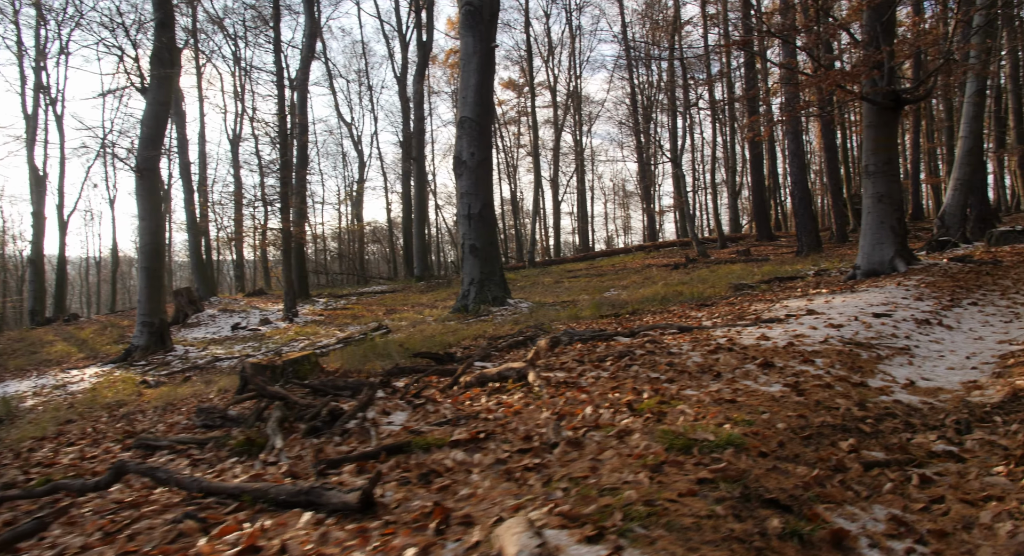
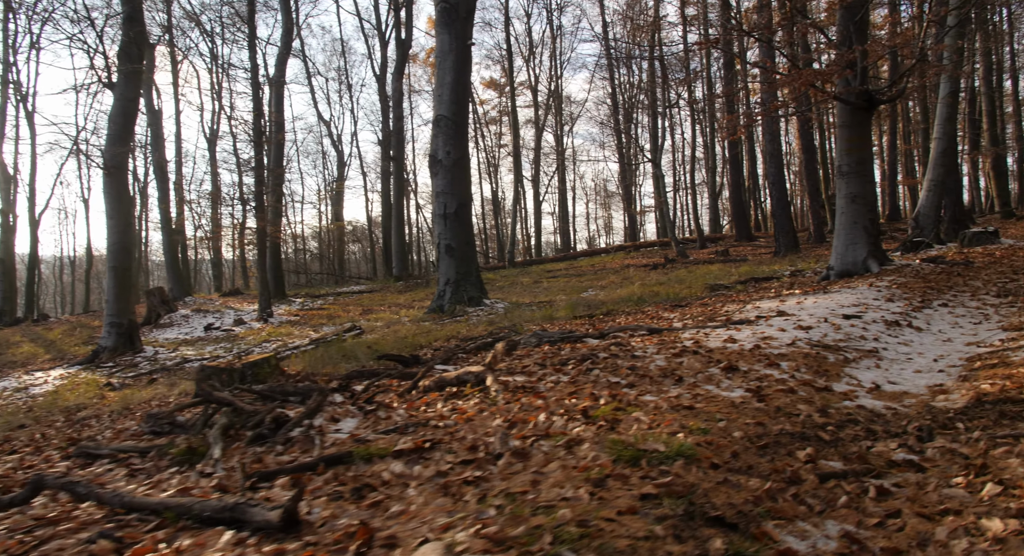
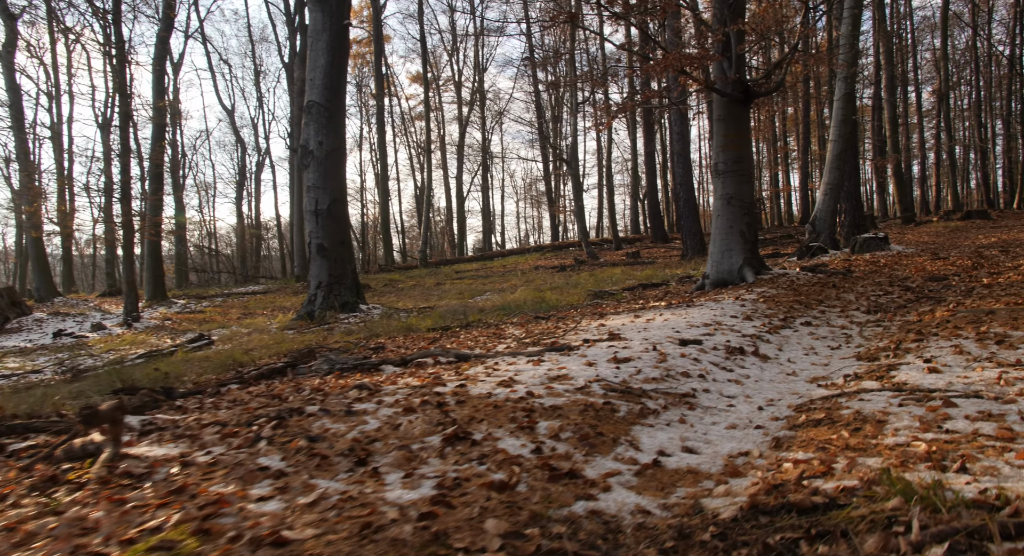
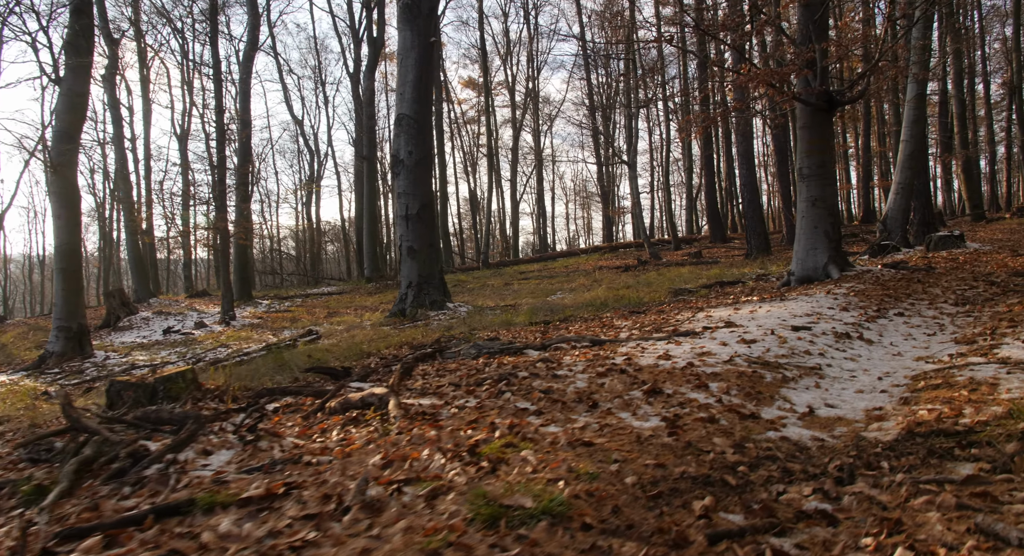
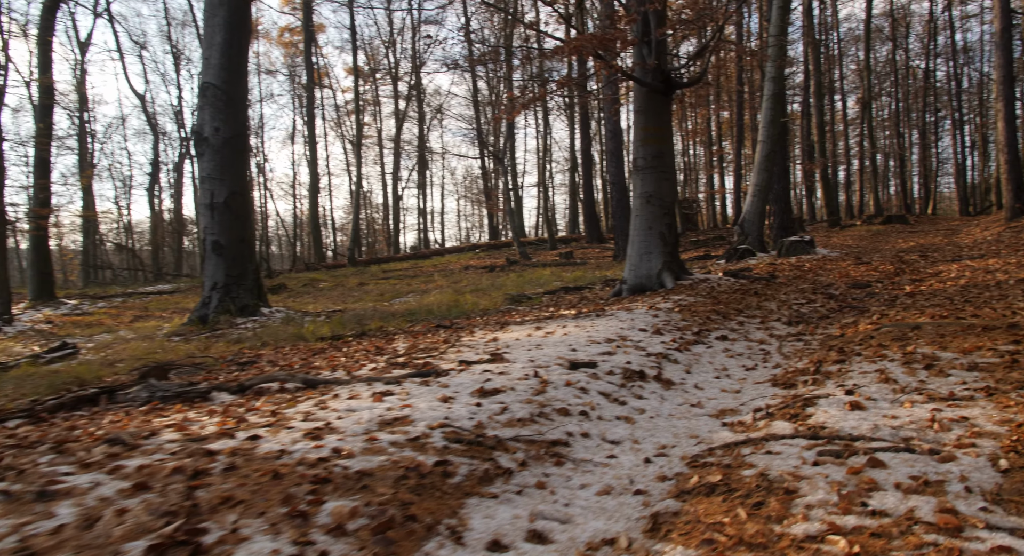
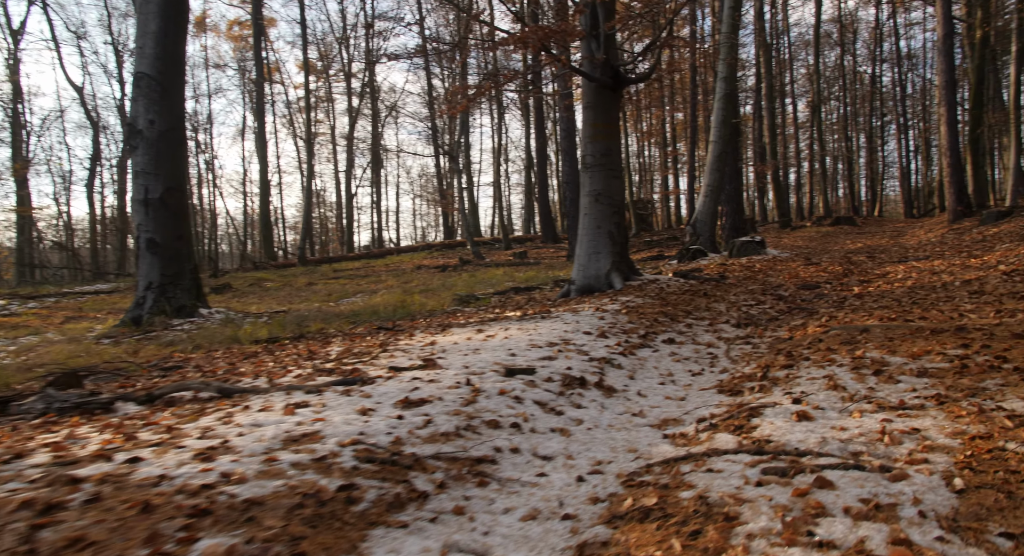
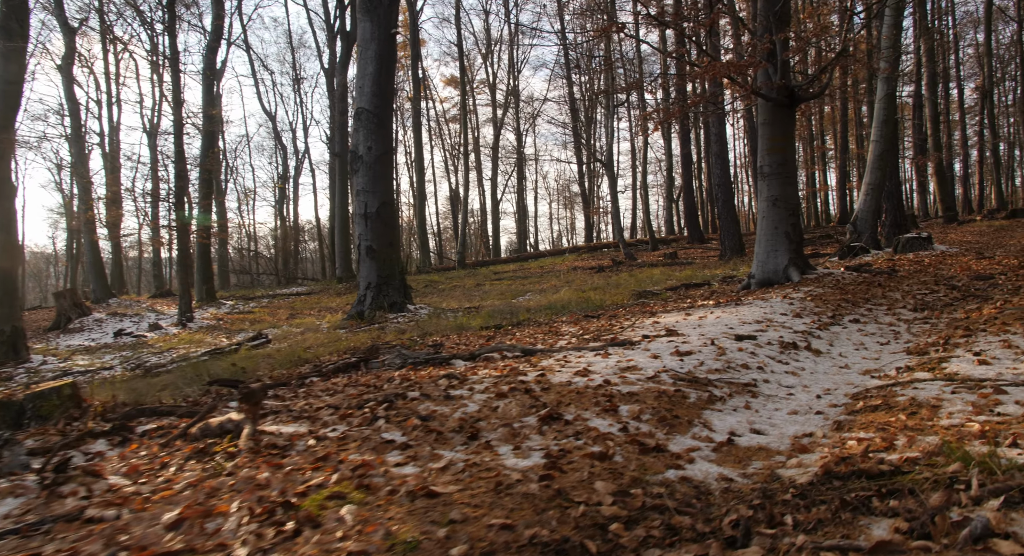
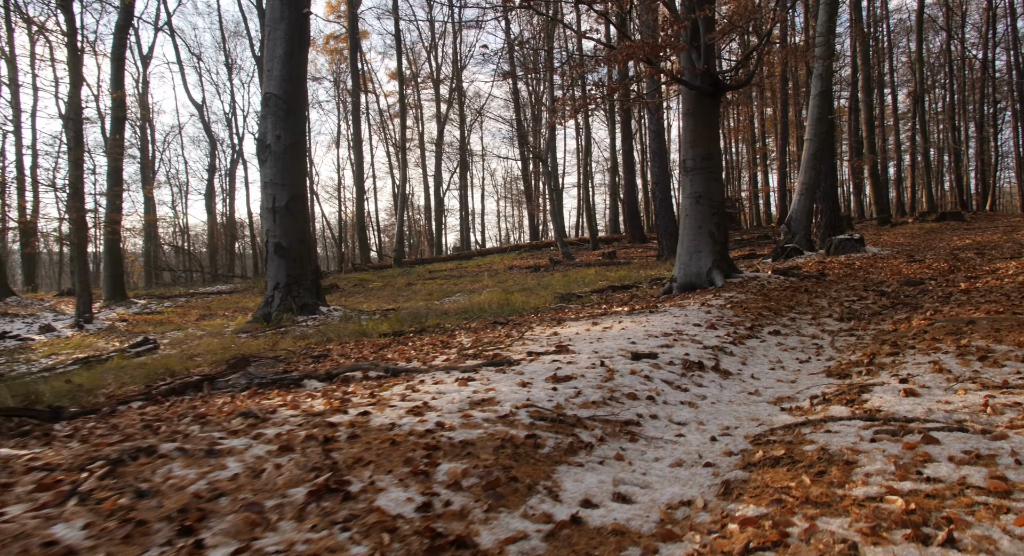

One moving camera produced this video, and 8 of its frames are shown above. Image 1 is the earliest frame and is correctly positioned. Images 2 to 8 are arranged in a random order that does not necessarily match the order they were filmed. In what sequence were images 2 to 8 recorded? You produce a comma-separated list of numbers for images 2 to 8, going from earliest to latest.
2, 4, 7, 3, 8, 5, 6
